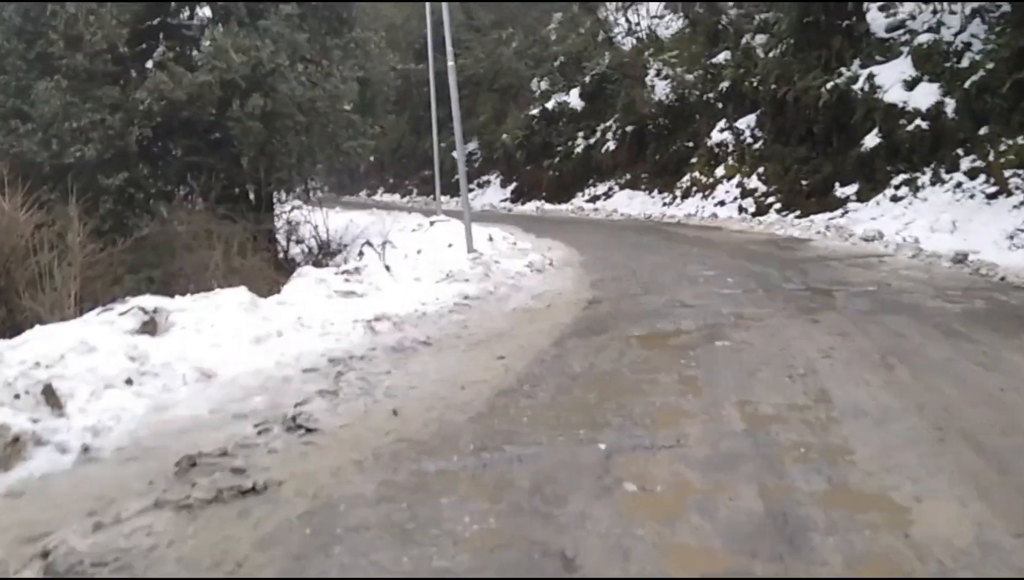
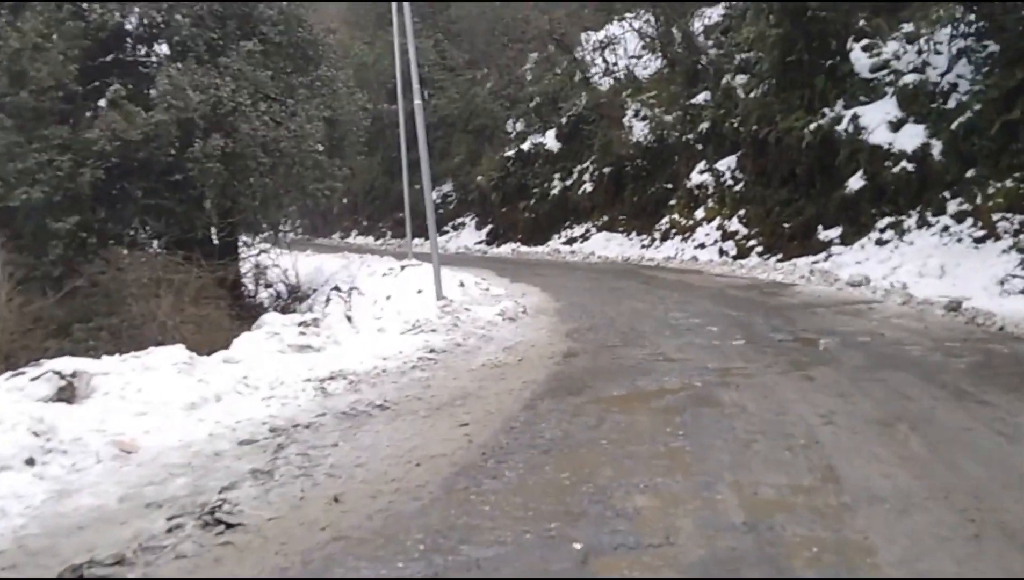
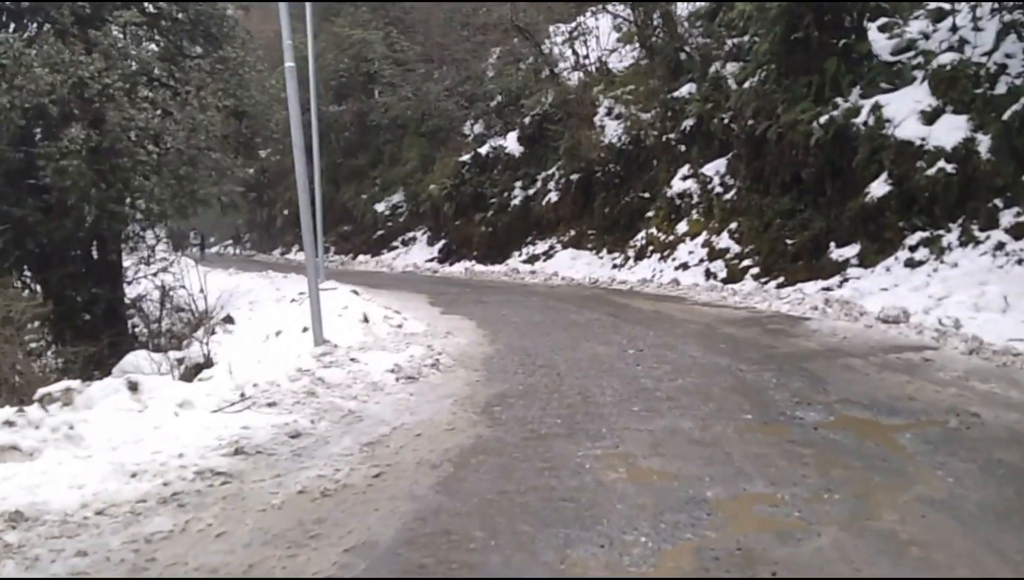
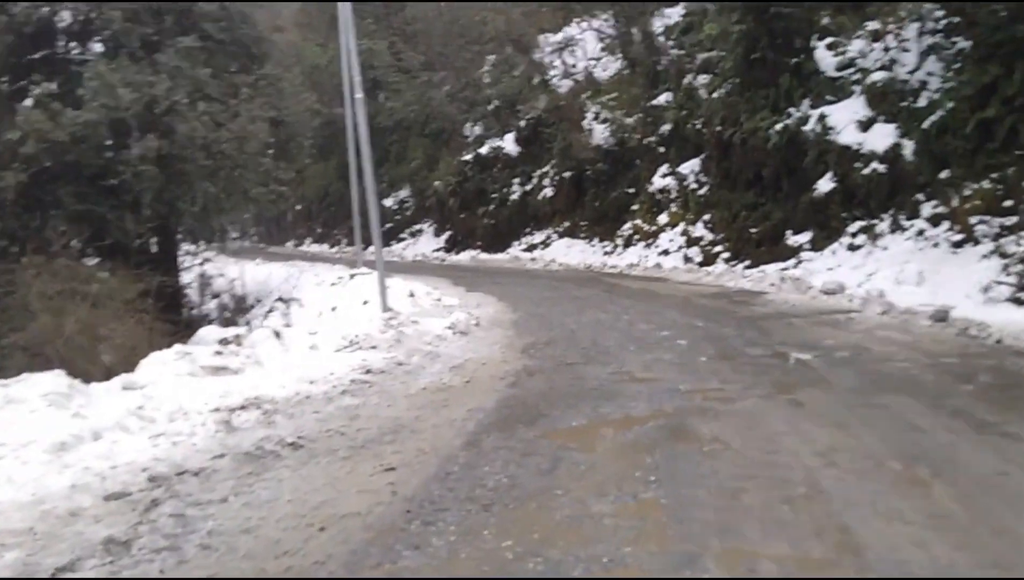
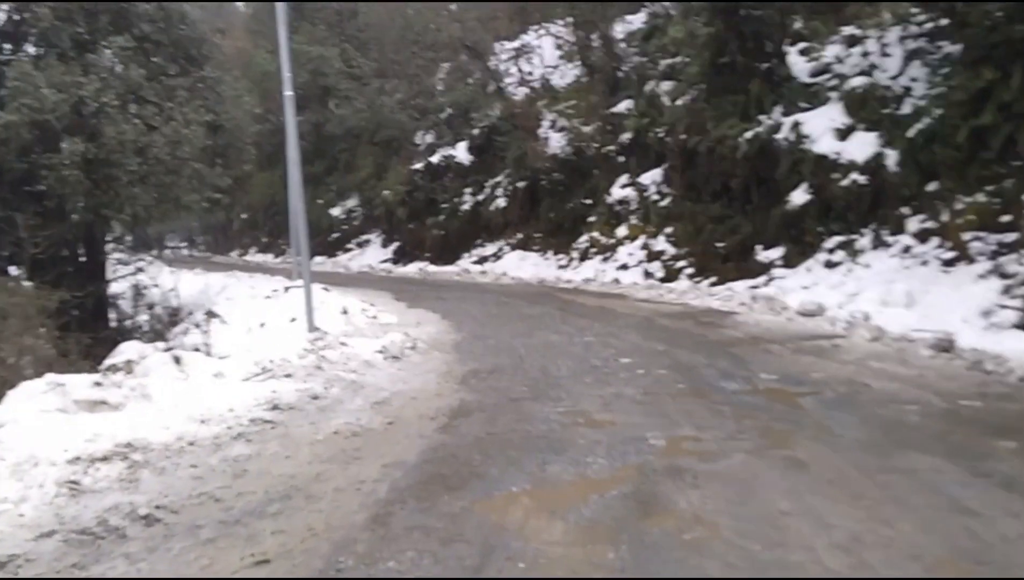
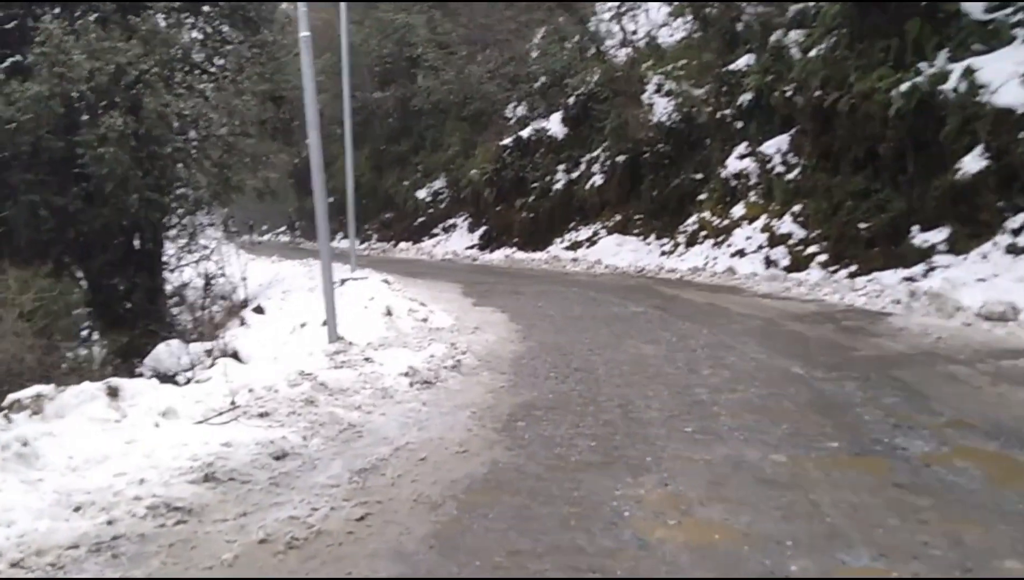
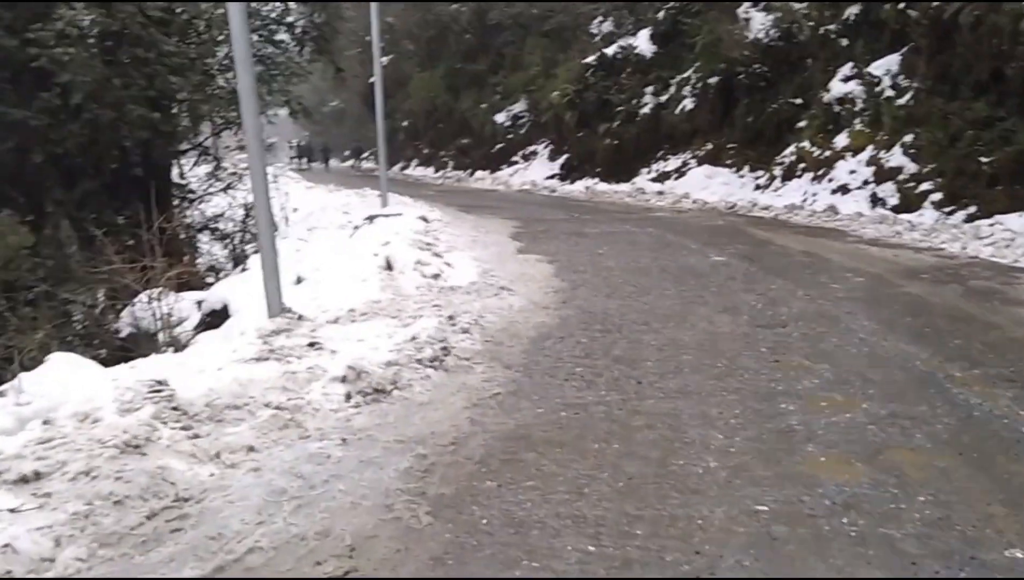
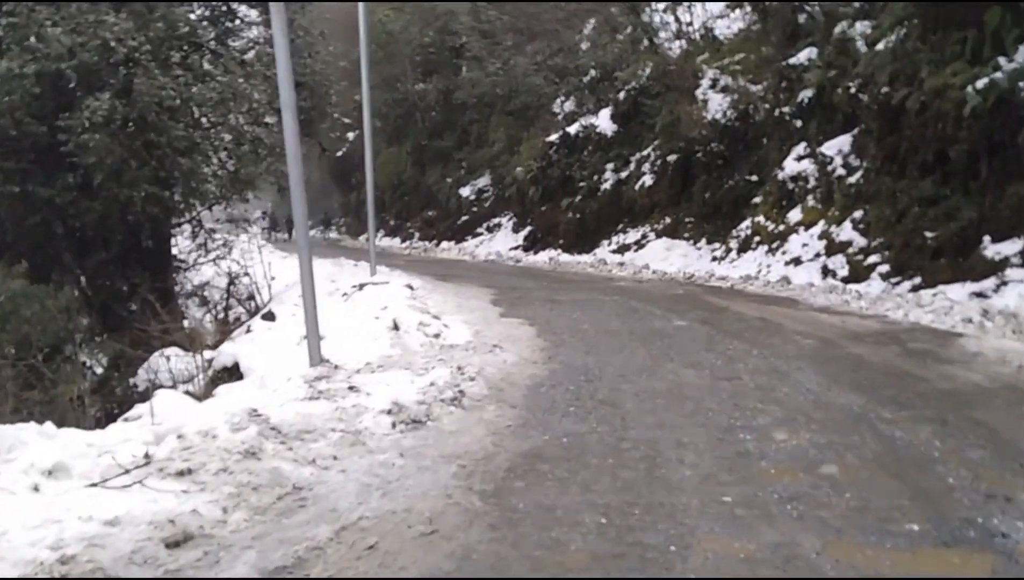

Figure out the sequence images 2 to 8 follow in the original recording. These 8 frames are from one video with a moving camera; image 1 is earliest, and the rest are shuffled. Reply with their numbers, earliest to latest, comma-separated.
2, 4, 5, 3, 6, 8, 7
